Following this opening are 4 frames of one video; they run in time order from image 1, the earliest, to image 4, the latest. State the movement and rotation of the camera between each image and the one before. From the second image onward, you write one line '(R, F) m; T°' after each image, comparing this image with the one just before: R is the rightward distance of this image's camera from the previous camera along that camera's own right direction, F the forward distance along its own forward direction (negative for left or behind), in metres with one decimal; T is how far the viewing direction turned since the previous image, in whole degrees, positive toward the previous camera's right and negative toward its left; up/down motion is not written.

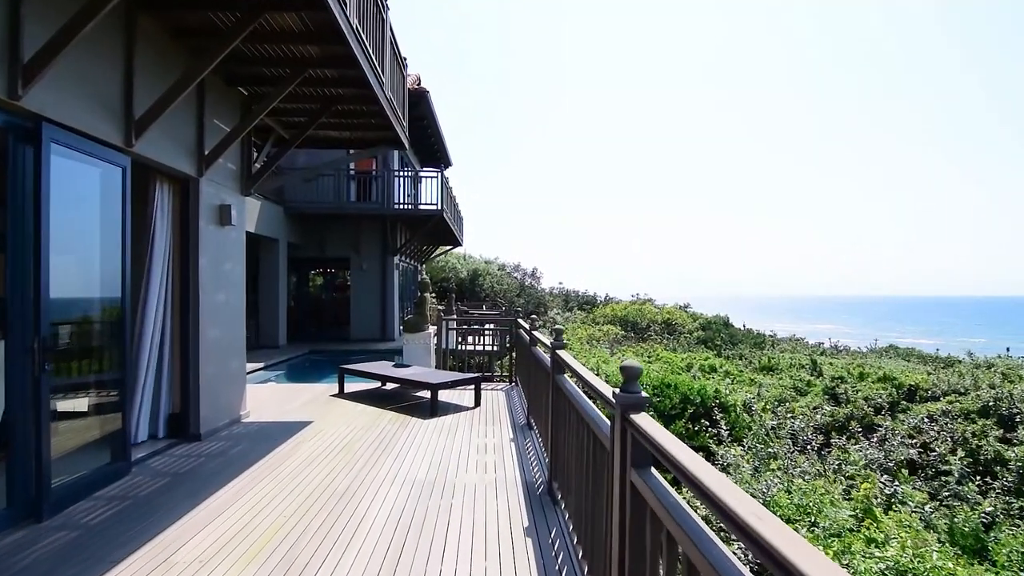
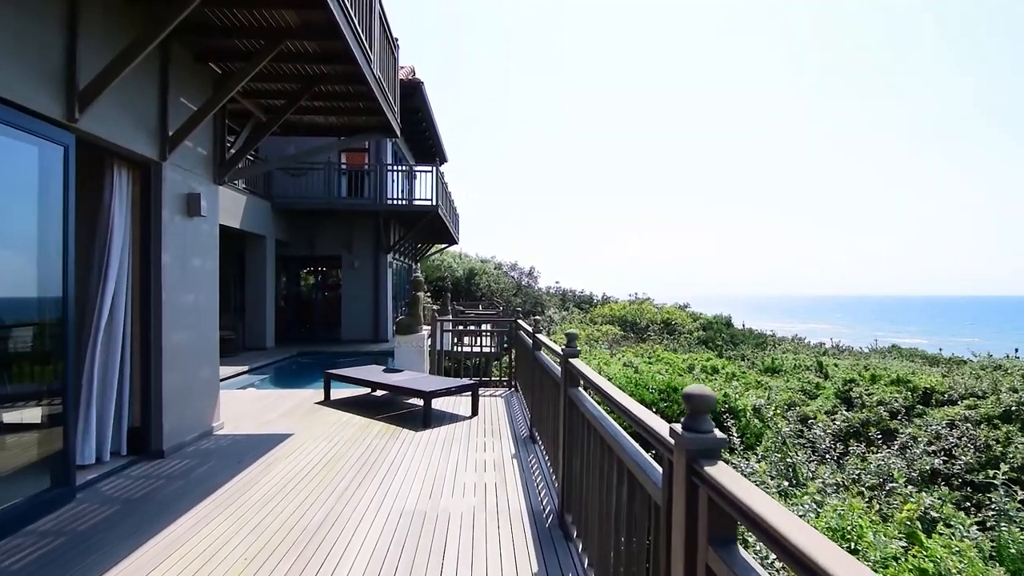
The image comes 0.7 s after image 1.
(0.0, +0.4) m; 0°
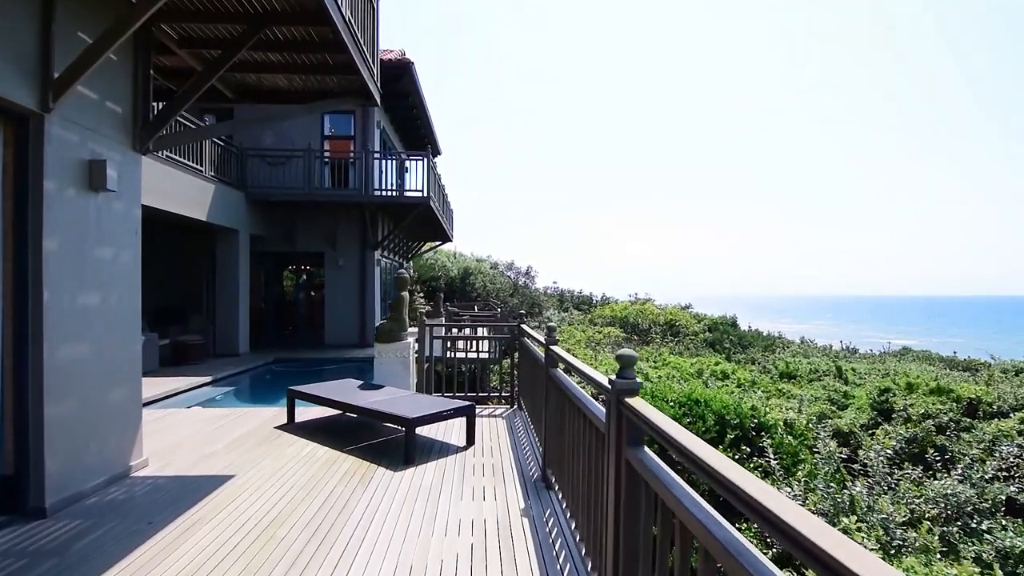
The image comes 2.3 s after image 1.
(-0.1, +0.9) m; +1°
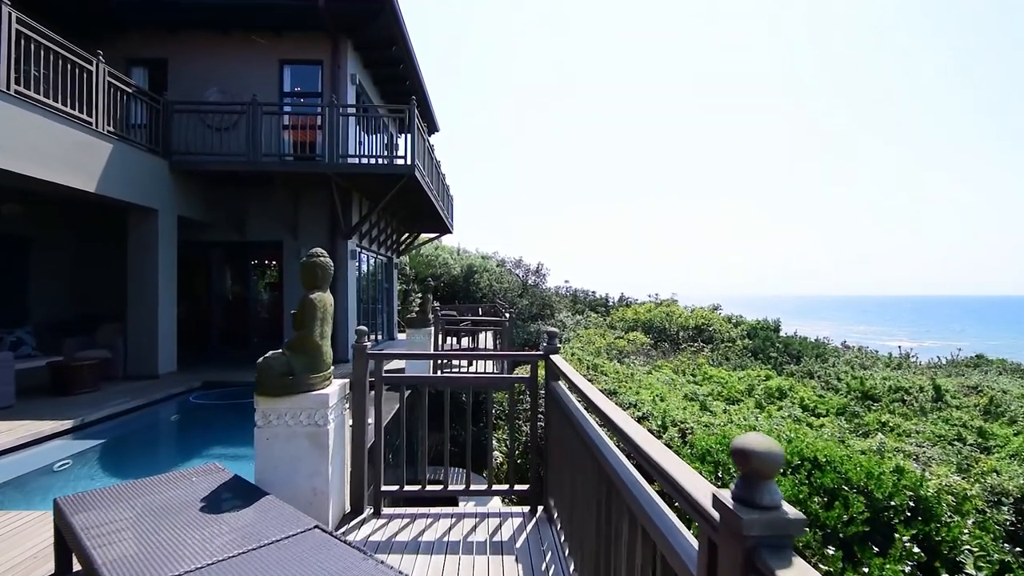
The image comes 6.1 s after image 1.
(-0.1, +2.3) m; -1°
